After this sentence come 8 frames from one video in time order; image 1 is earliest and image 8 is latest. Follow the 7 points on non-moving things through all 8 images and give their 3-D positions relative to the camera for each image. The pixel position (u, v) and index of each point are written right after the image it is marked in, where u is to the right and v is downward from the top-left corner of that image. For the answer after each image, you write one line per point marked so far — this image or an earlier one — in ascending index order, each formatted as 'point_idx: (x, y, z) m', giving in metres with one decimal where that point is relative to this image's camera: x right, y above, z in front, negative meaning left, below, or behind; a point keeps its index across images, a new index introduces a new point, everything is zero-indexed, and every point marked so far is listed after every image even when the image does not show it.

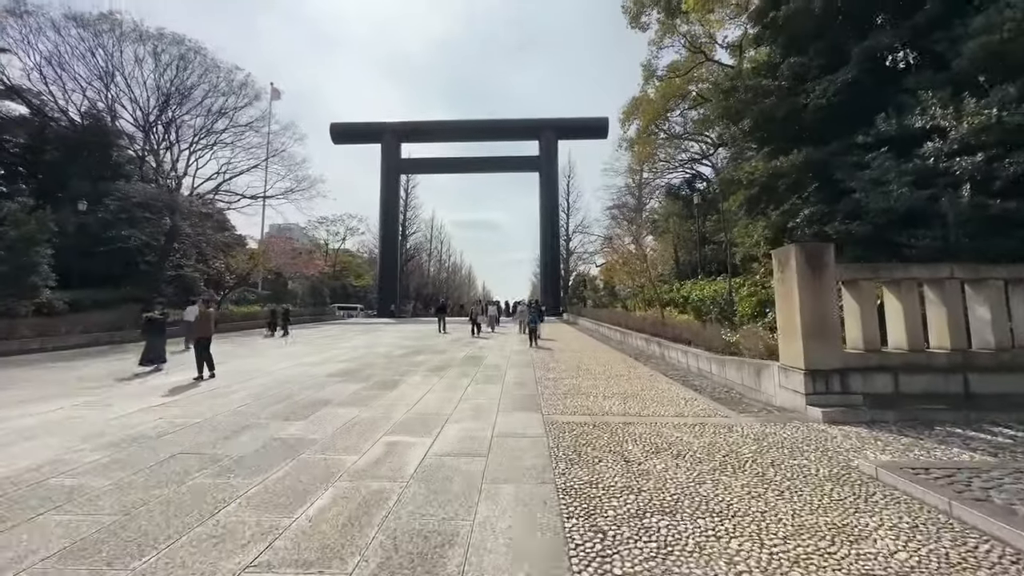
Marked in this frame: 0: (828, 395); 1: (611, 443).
0: (+4.7, -1.6, +6.4) m
1: (+1.2, -1.9, +5.2) m
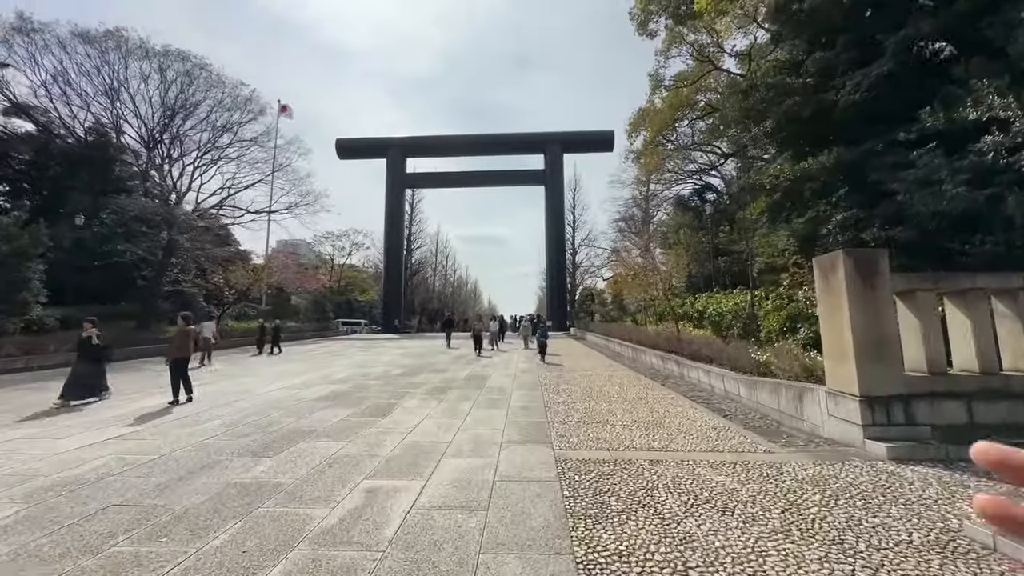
0: (+4.8, -1.8, +5.4) m
1: (+1.3, -2.0, +4.3) m
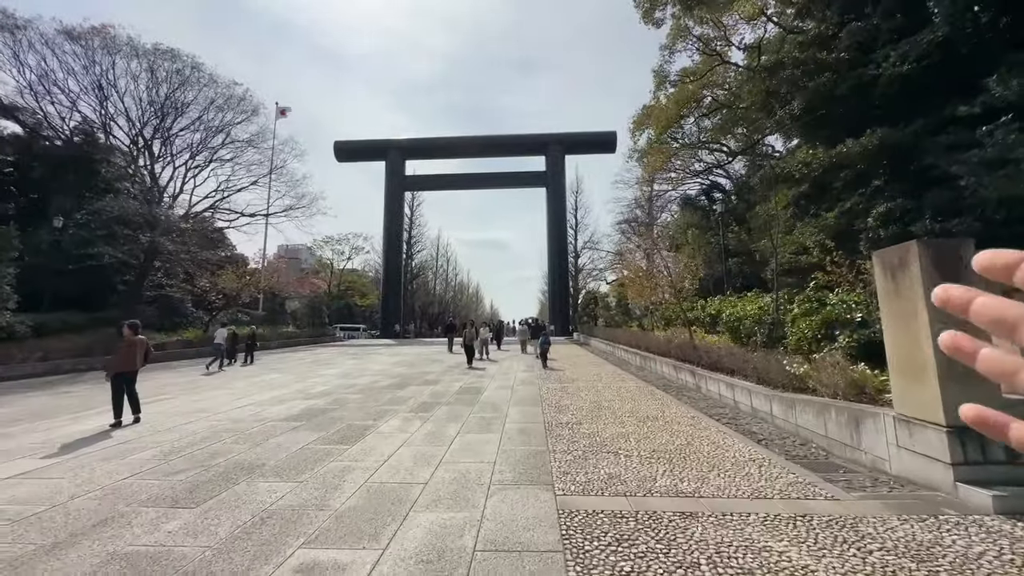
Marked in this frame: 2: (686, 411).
0: (+4.7, -1.8, +4.2) m
1: (+1.2, -2.0, +3.1) m
2: (+3.3, -2.4, +8.2) m
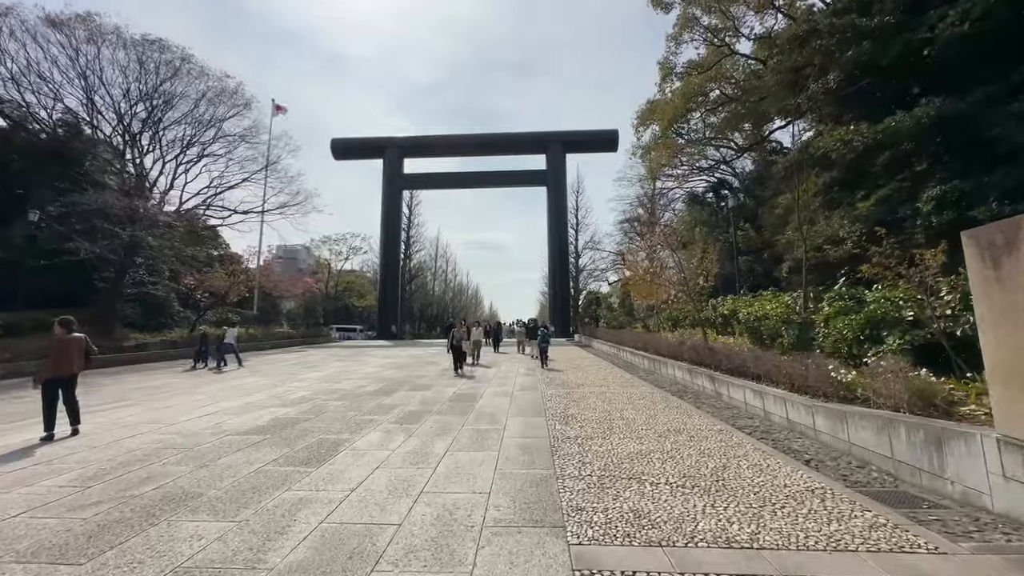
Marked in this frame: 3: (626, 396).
0: (+4.7, -1.7, +3.2) m
1: (+1.2, -1.9, +2.1) m
2: (+3.3, -2.3, +7.1) m
3: (+2.6, -2.5, +9.7) m
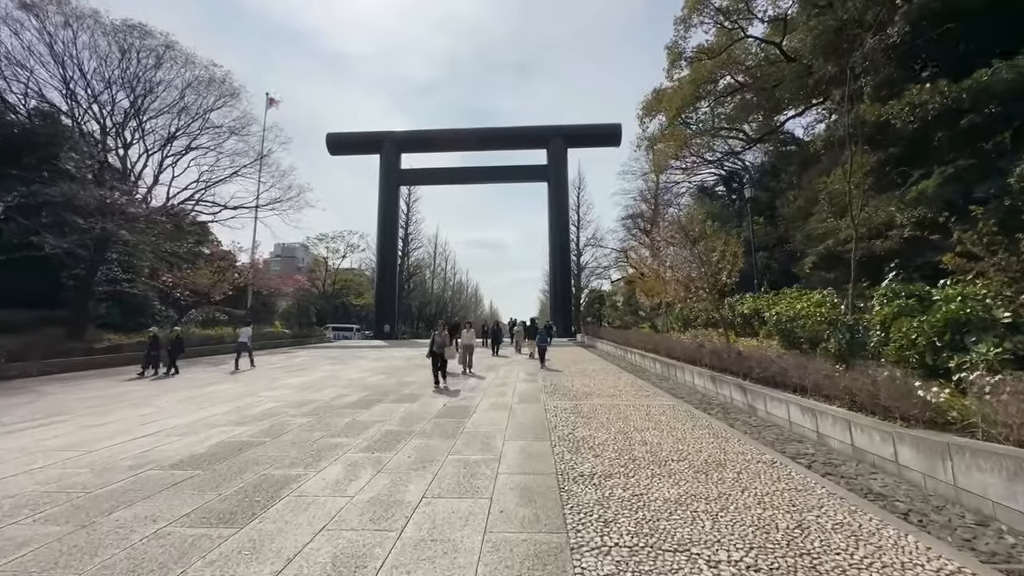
0: (+4.7, -1.6, +1.8) m
1: (+1.1, -1.8, +0.7) m
2: (+3.3, -2.2, +5.7) m
3: (+2.5, -2.4, +8.3) m
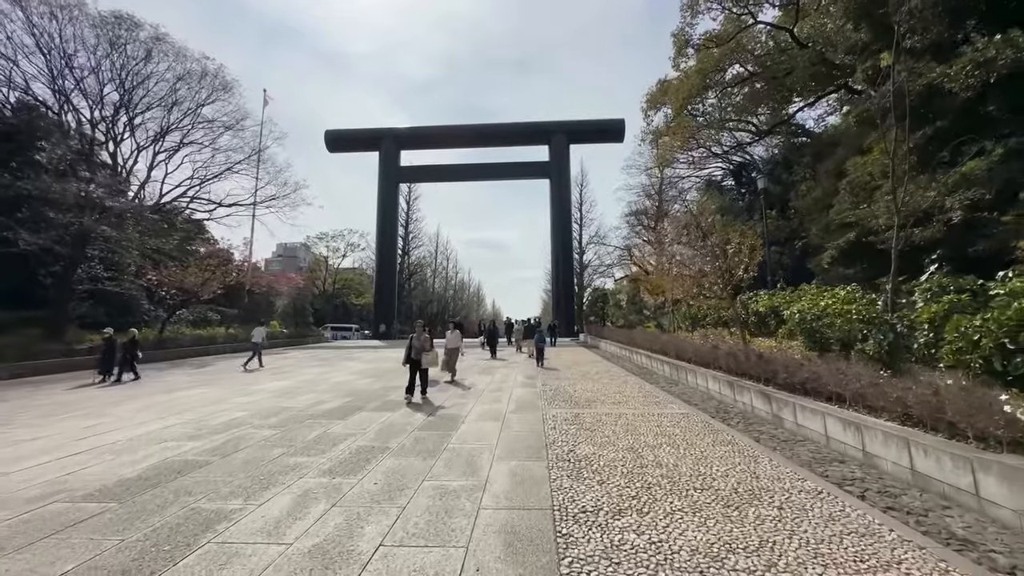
0: (+4.5, -1.5, +0.8) m
1: (+1.0, -1.8, -0.3) m
2: (+3.2, -2.1, +4.8) m
3: (+2.4, -2.3, +7.3) m
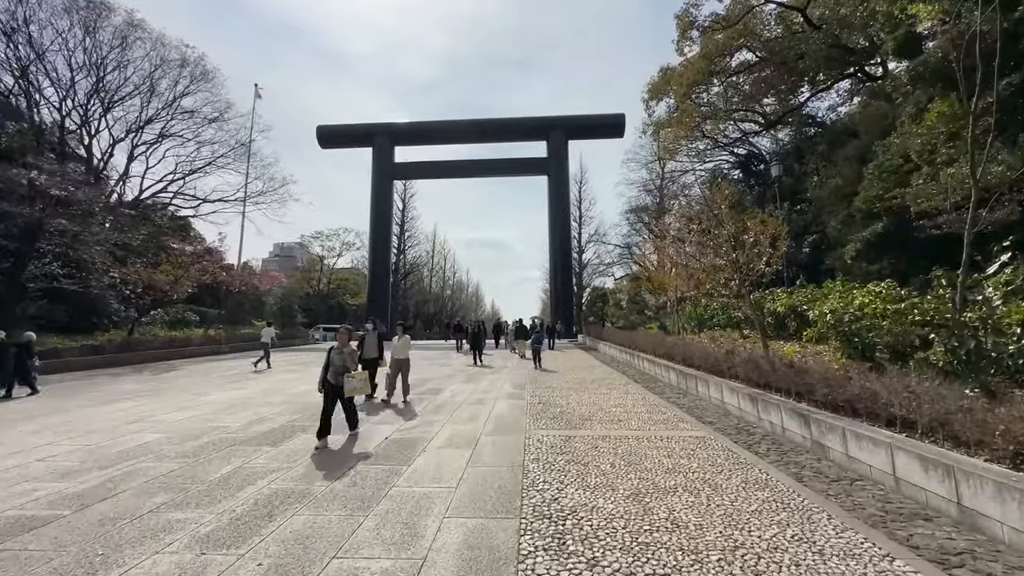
0: (+4.1, -1.4, -0.7) m
1: (+0.6, -1.7, -1.8) m
2: (+2.8, -2.0, +3.3) m
3: (+2.1, -2.2, +5.8) m
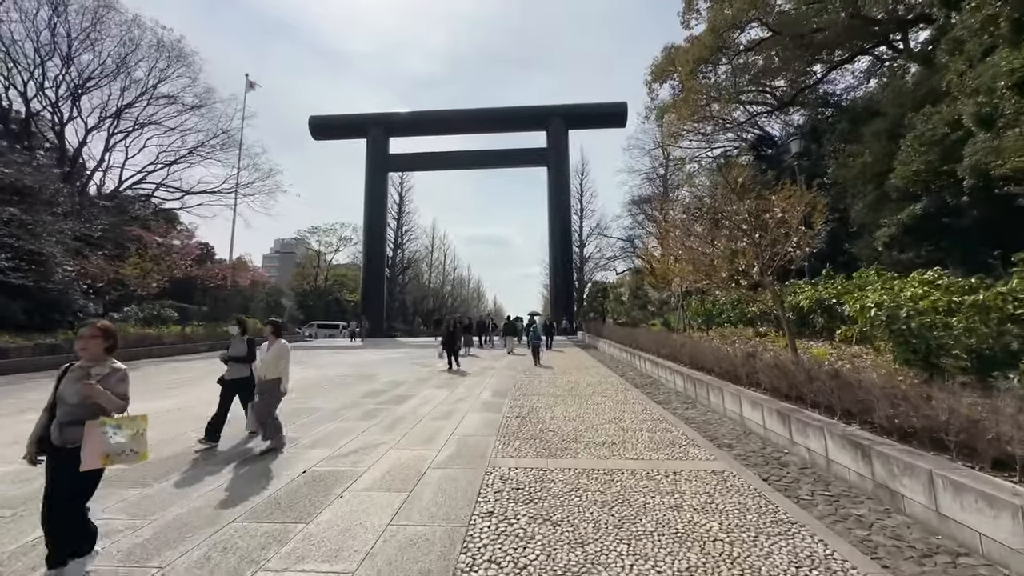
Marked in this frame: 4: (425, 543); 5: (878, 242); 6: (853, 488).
0: (+3.6, -1.3, -2.3) m
1: (0.0, -1.6, -3.4) m
2: (+2.3, -1.9, +1.7) m
3: (+1.5, -2.0, +4.2) m
4: (-0.7, -2.0, +3.5) m
5: (+10.3, +1.3, +12.0) m
6: (+3.6, -2.0, +4.5) m
